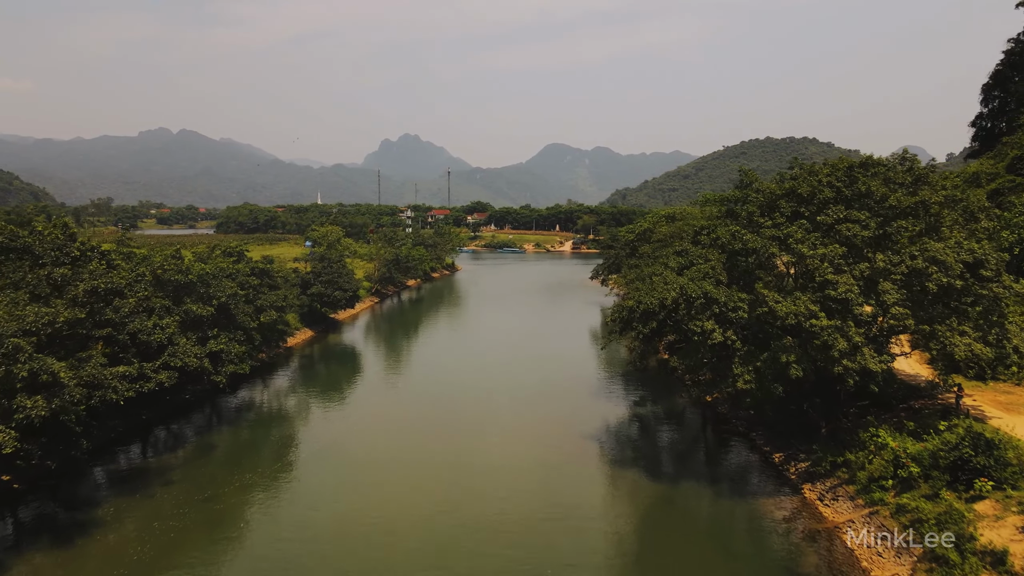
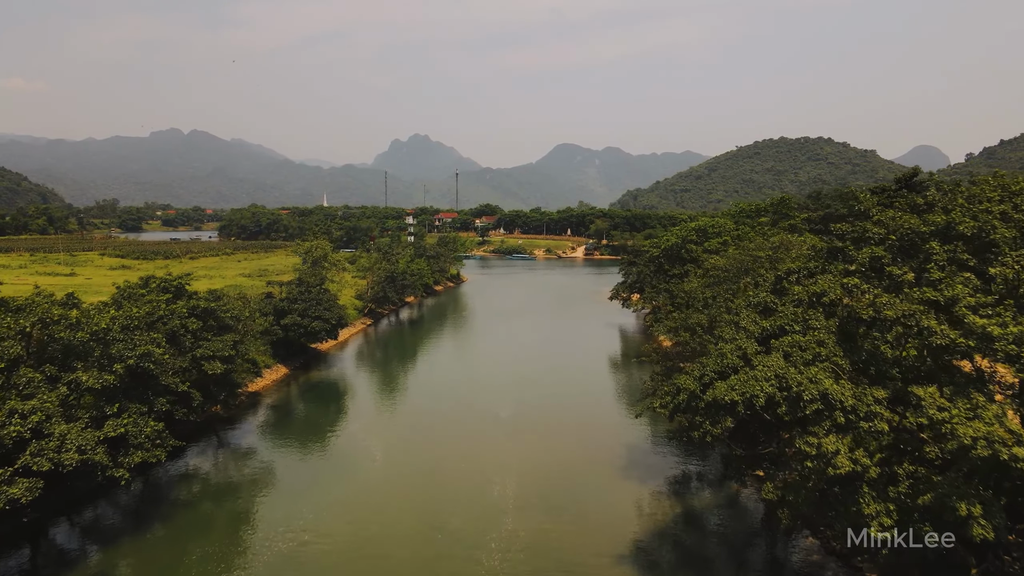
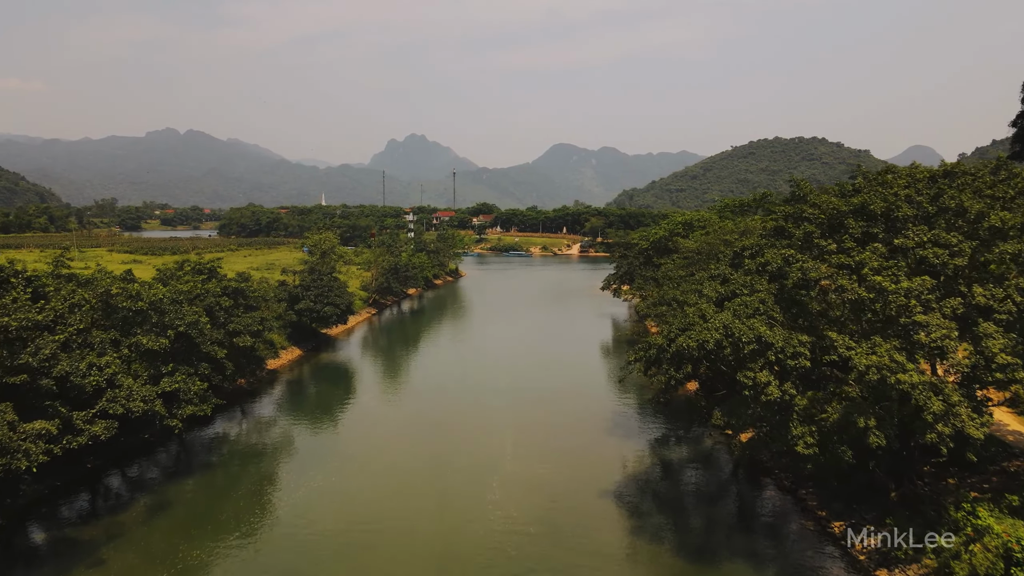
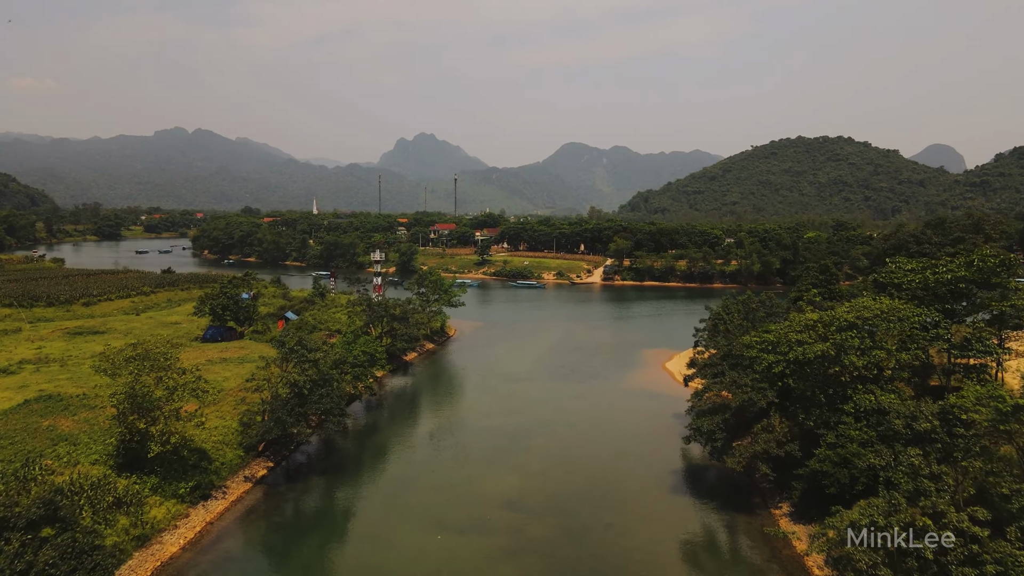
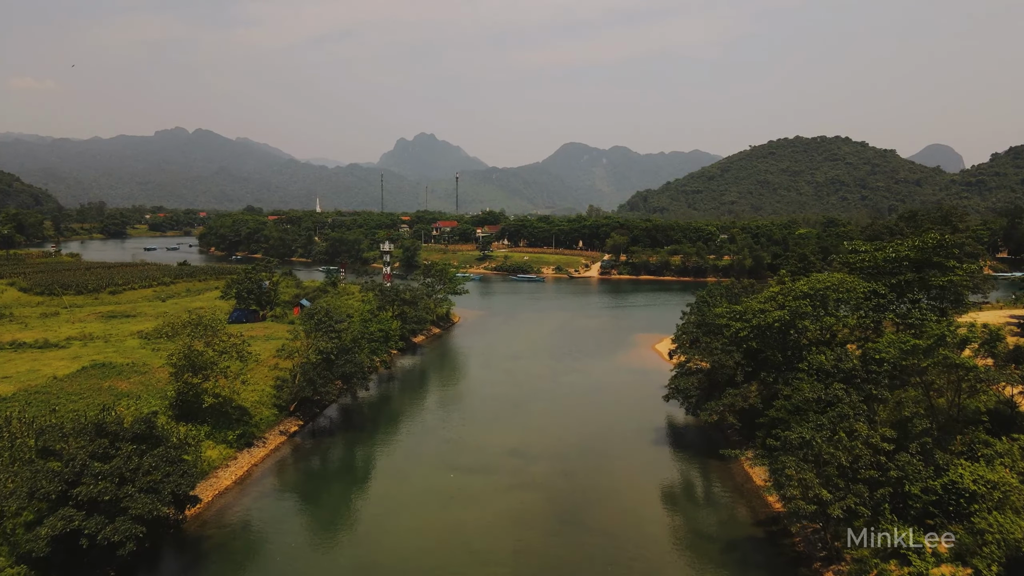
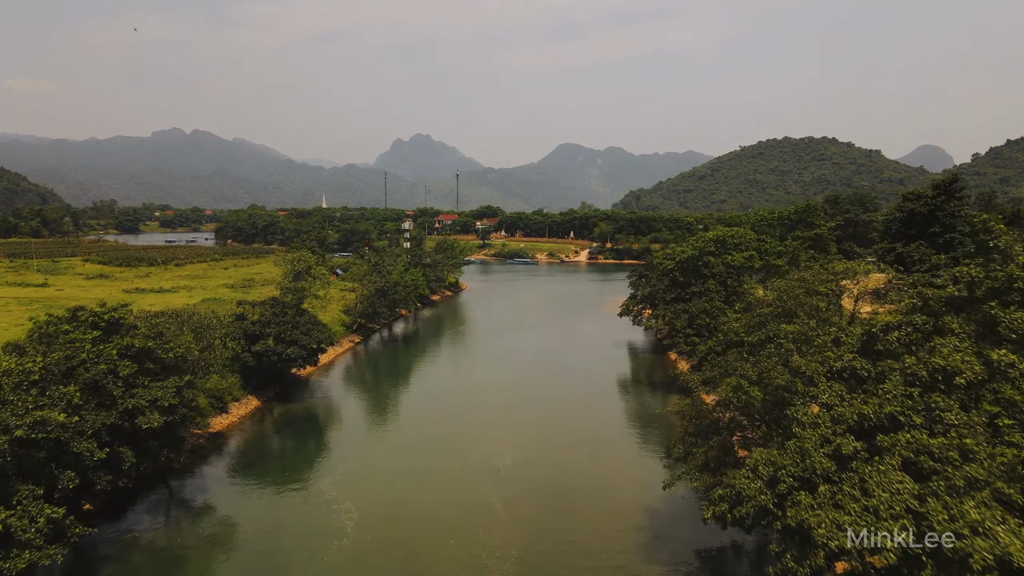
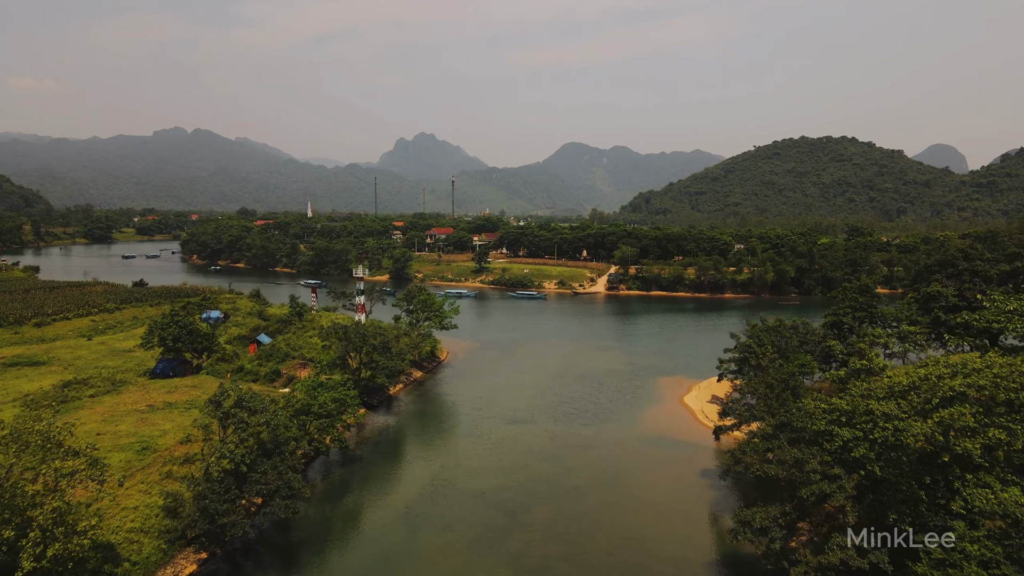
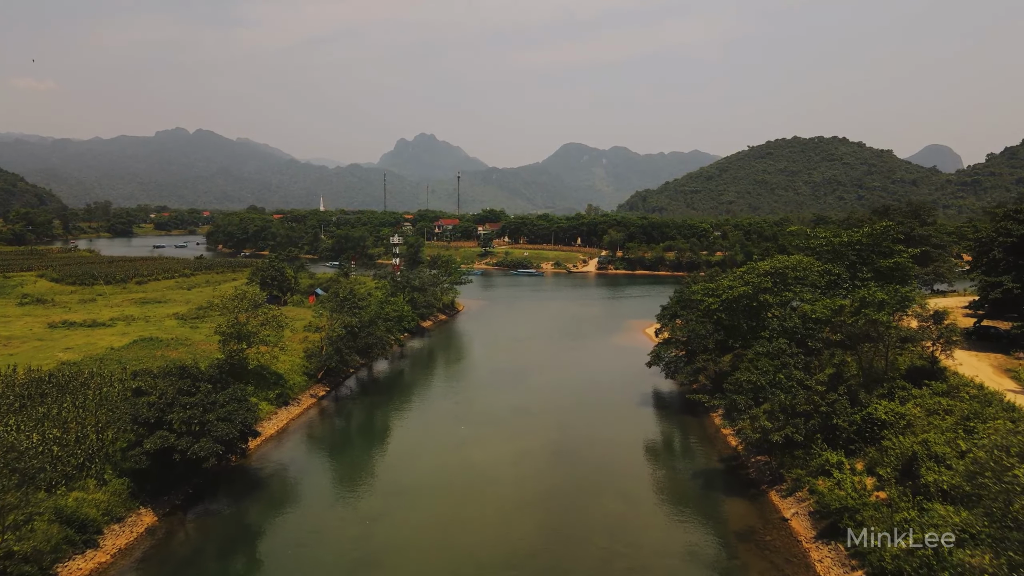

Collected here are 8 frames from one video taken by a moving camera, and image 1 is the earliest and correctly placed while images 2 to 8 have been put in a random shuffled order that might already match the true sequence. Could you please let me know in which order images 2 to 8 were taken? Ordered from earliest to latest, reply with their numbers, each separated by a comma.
3, 2, 6, 8, 5, 4, 7
